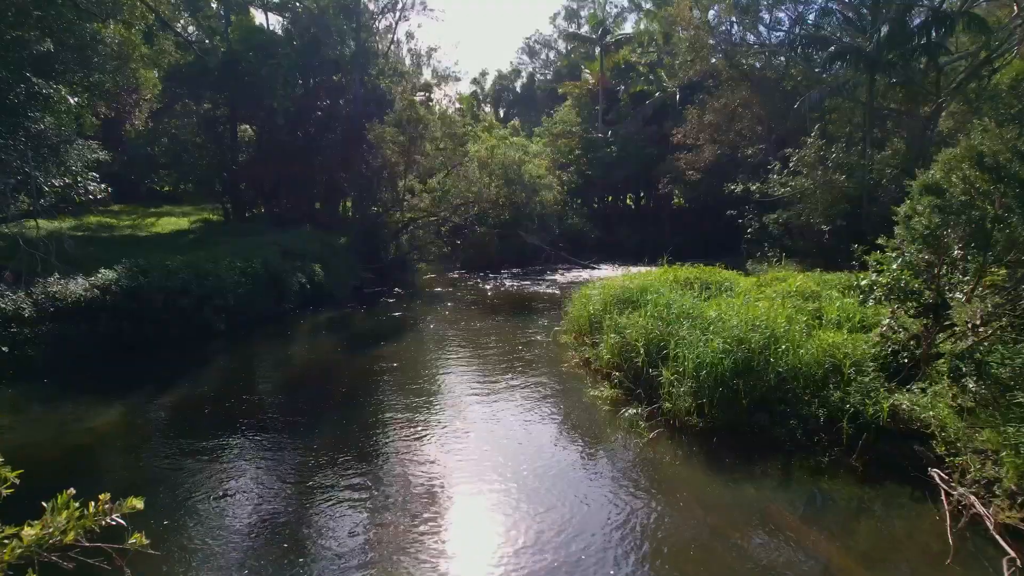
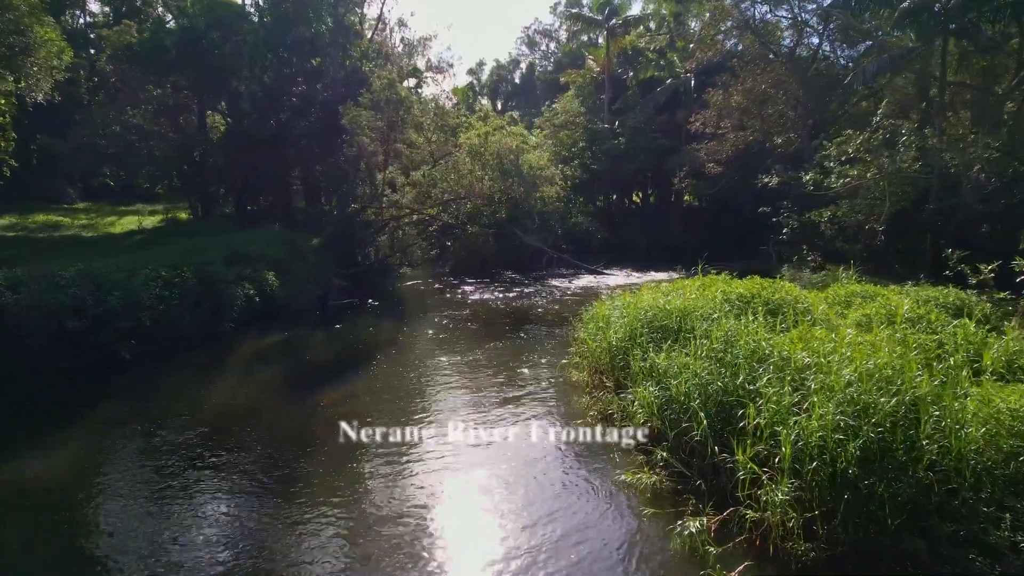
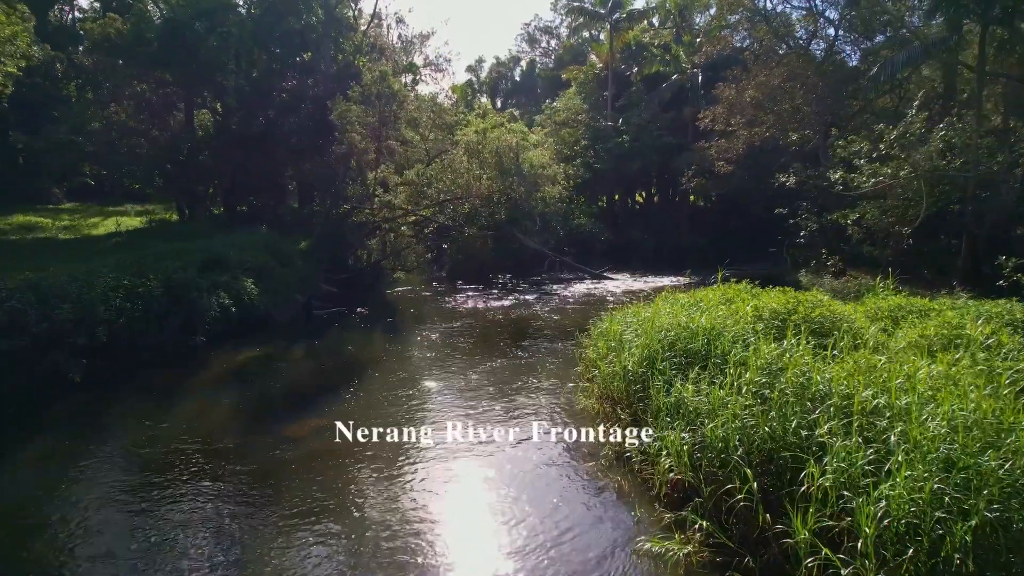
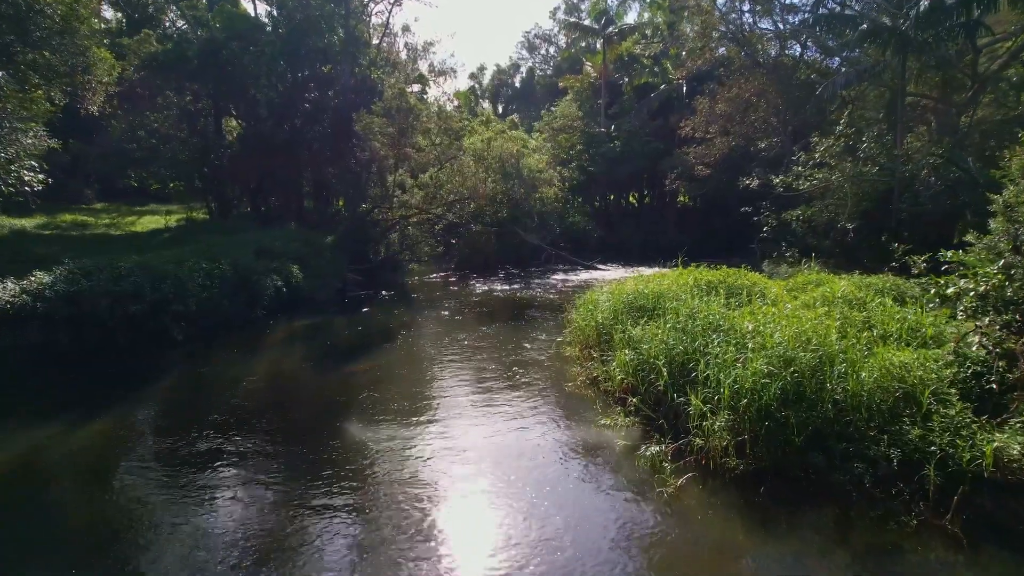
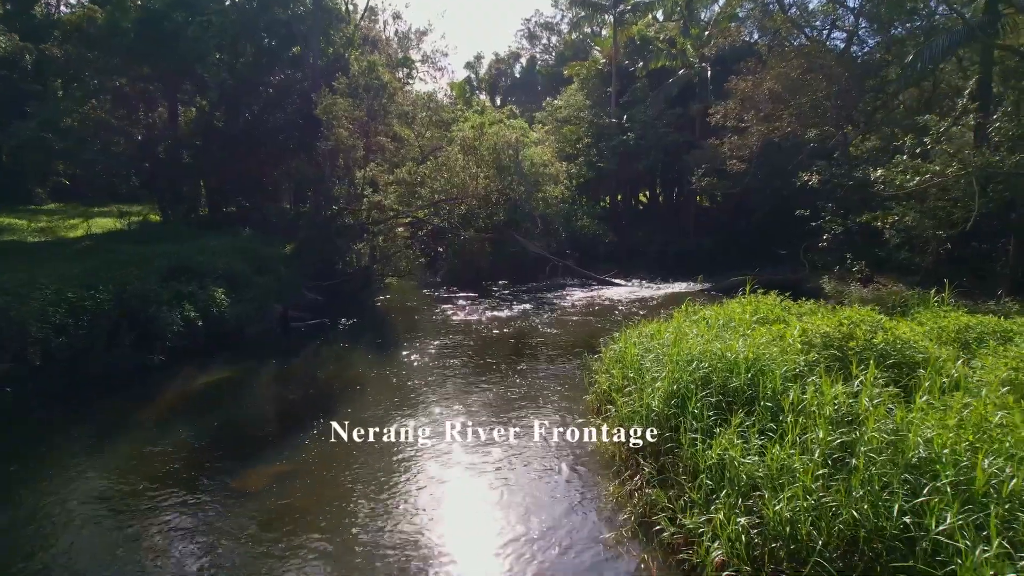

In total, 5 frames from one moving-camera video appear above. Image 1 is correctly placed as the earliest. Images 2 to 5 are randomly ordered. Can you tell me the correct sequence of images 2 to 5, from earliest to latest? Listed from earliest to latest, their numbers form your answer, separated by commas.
4, 2, 3, 5
